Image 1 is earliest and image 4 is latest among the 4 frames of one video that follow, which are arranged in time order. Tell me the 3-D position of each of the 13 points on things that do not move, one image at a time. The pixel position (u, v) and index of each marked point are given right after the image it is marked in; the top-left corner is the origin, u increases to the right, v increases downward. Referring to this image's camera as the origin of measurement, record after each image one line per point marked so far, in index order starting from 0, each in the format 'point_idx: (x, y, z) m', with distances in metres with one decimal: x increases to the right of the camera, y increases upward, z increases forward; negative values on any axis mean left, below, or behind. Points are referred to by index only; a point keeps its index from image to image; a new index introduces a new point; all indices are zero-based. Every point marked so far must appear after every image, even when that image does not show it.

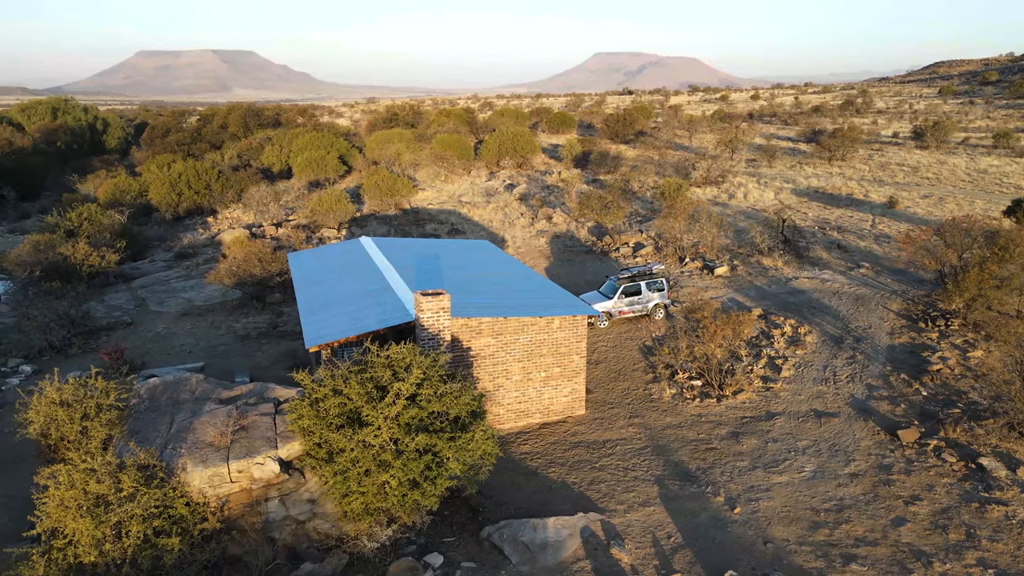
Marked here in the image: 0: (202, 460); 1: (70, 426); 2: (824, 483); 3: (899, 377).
0: (-3.8, -2.1, +9.1) m
1: (-6.0, -1.9, +10.1) m
2: (+4.6, -2.8, +10.7) m
3: (+7.6, -1.7, +14.3) m
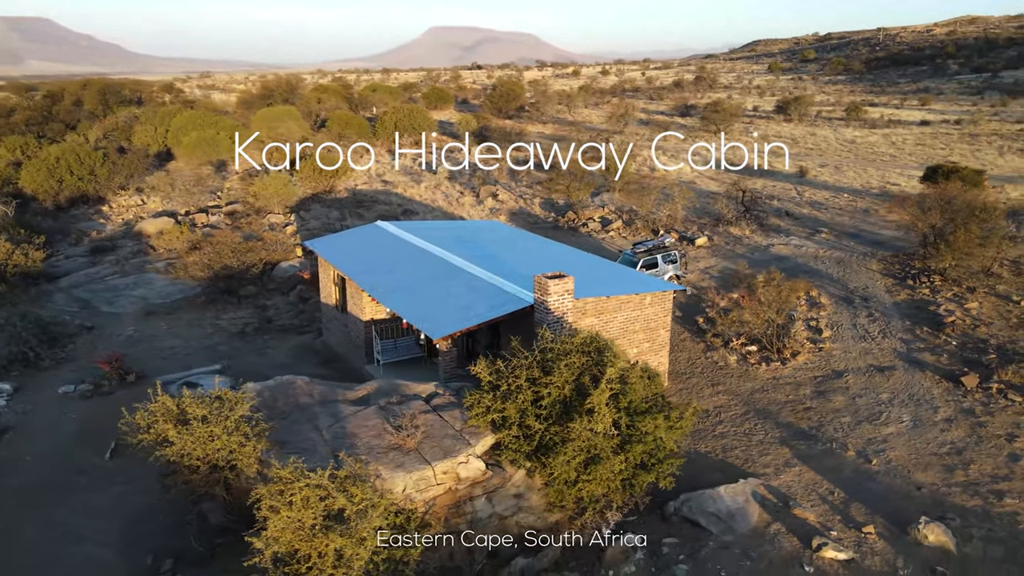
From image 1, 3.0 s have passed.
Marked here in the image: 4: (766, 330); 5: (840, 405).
0: (-1.3, -2.1, +8.6) m
1: (-3.6, -1.9, +9.1) m
2: (+6.7, -2.3, +11.8) m
3: (+8.9, -0.9, +15.8) m
4: (+5.4, -0.9, +15.5) m
5: (+5.7, -2.0, +12.8) m
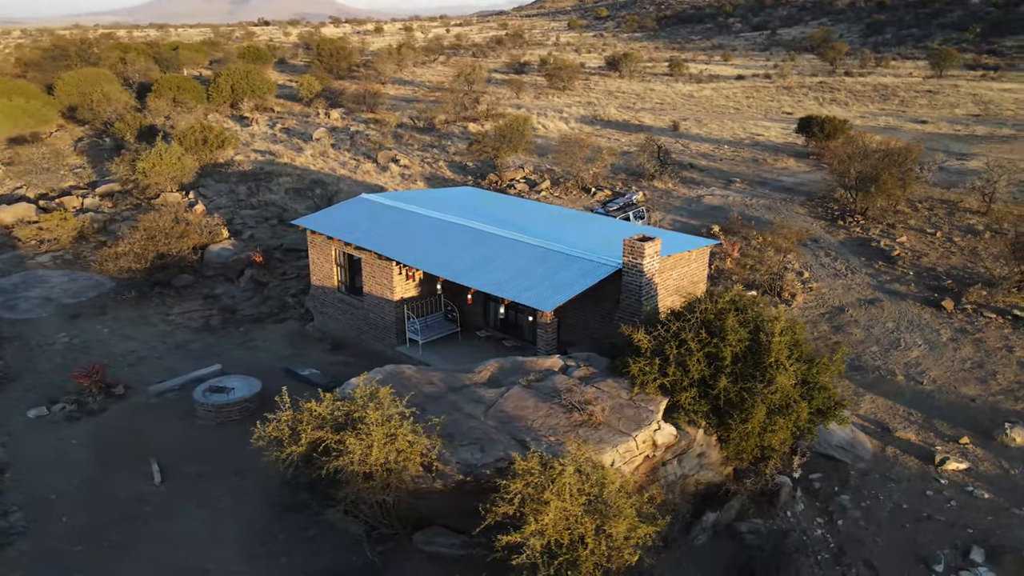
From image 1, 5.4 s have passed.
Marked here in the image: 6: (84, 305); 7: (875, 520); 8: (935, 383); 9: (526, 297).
0: (+1.1, -1.8, +8.5) m
1: (-1.3, -1.8, +8.4) m
2: (+8.0, -1.1, +13.6) m
3: (+9.0, +0.6, +17.9) m
4: (+5.7, +0.3, +16.7) m
5: (+6.8, -0.9, +14.3) m
6: (-10.7, -0.4, +18.4) m
7: (+4.5, -2.9, +9.2) m
8: (+7.1, -1.6, +12.4) m
9: (+0.2, -0.2, +11.5) m
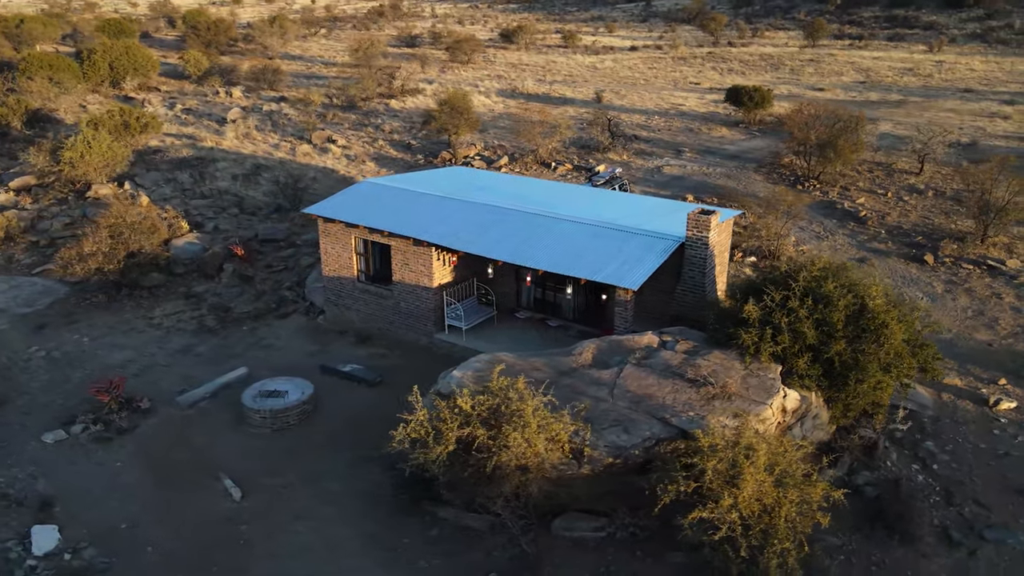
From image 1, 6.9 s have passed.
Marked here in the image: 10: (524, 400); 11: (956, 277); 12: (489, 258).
0: (+2.8, -1.5, +8.7) m
1: (+0.5, -1.6, +8.3) m
2: (+8.7, -0.3, +14.8) m
3: (+8.9, +1.6, +19.2) m
4: (+5.9, +1.1, +17.5) m
5: (+7.4, -0.1, +15.3) m
6: (-10.5, -0.6, +16.6) m
7: (+6.2, -2.4, +10.0) m
8: (+8.1, -0.8, +13.6) m
9: (+1.3, +0.2, +11.5) m
10: (+0.1, -1.3, +8.5) m
11: (+9.6, +0.2, +15.8) m
12: (-0.5, +0.5, +12.7) m
